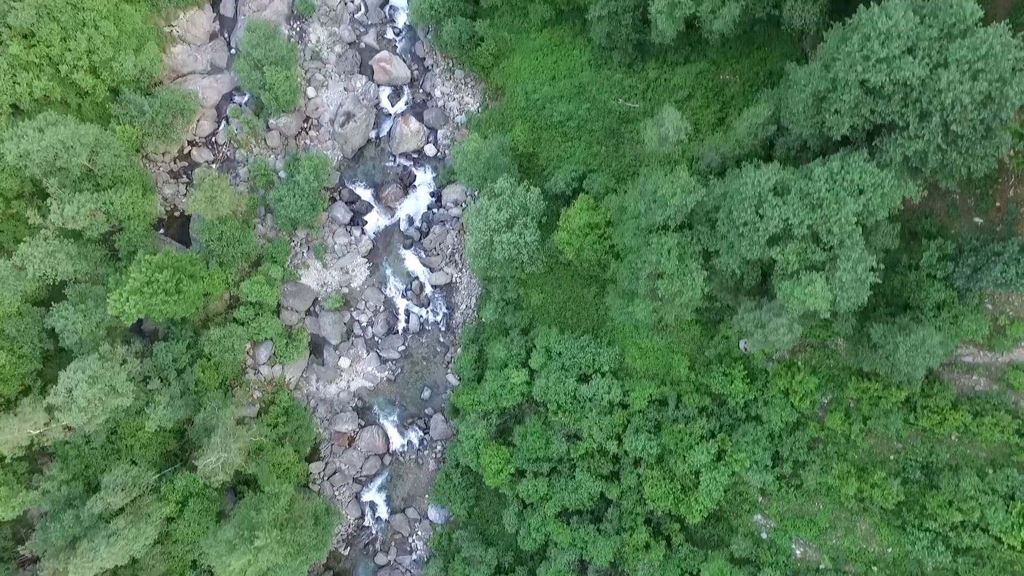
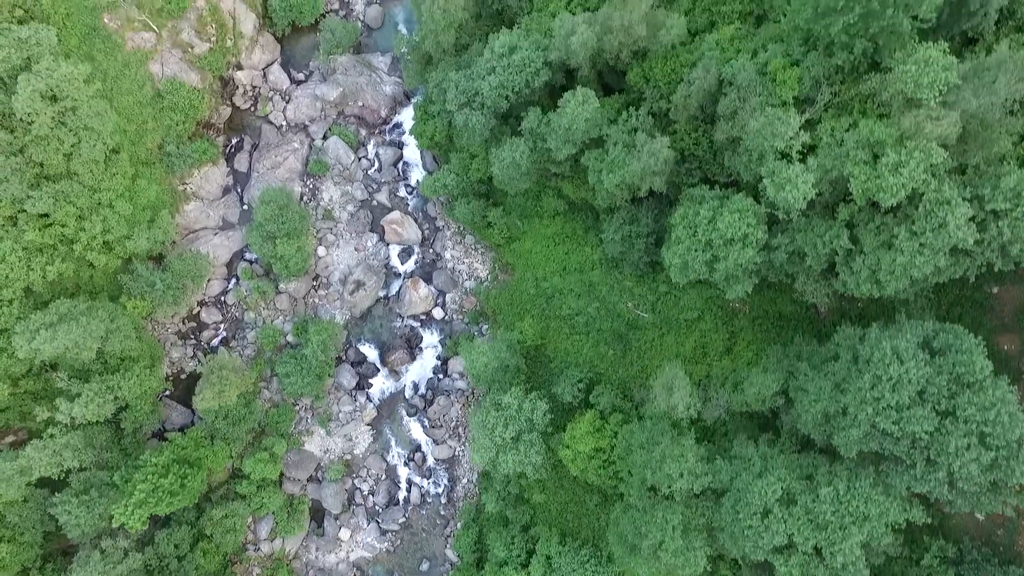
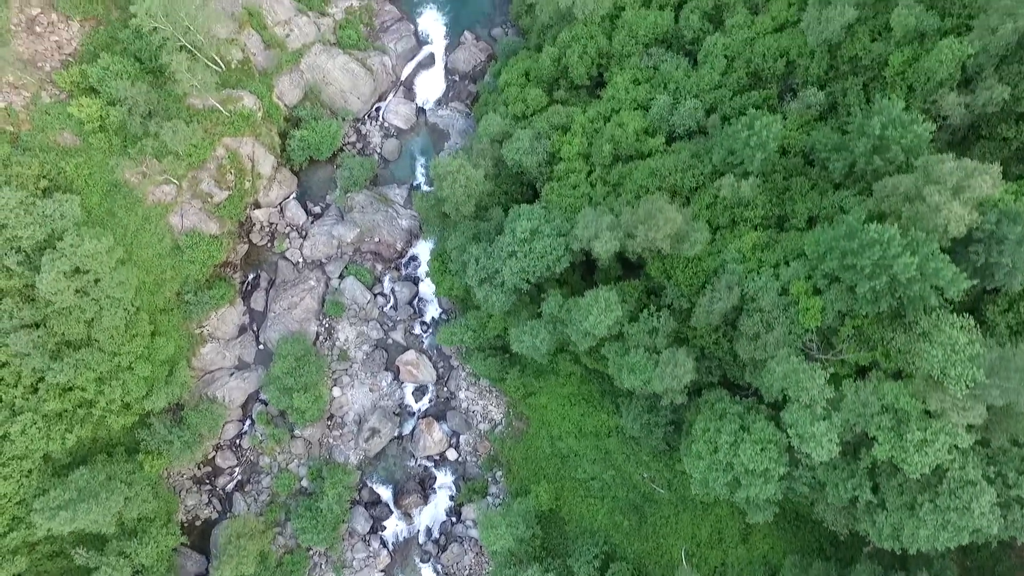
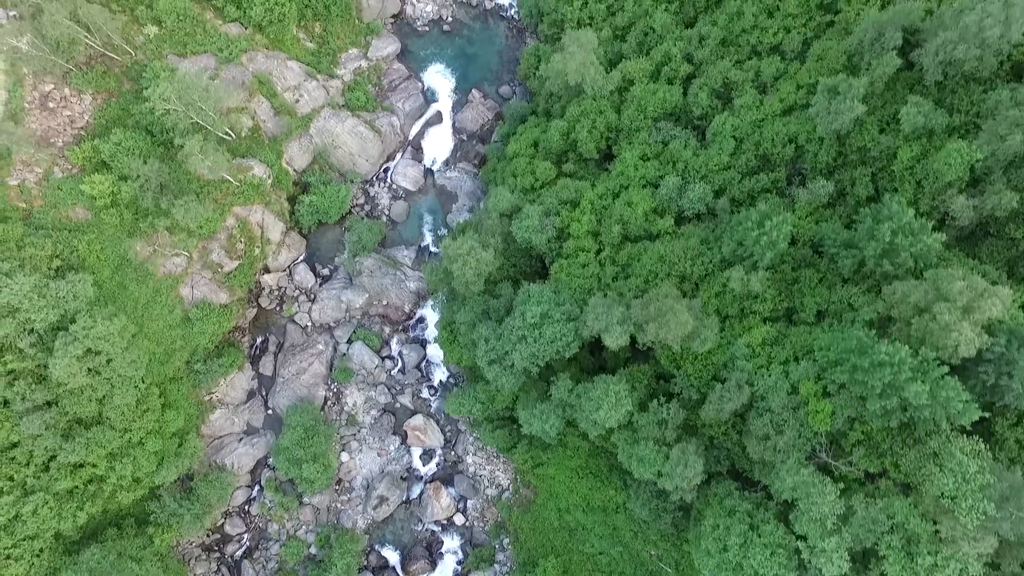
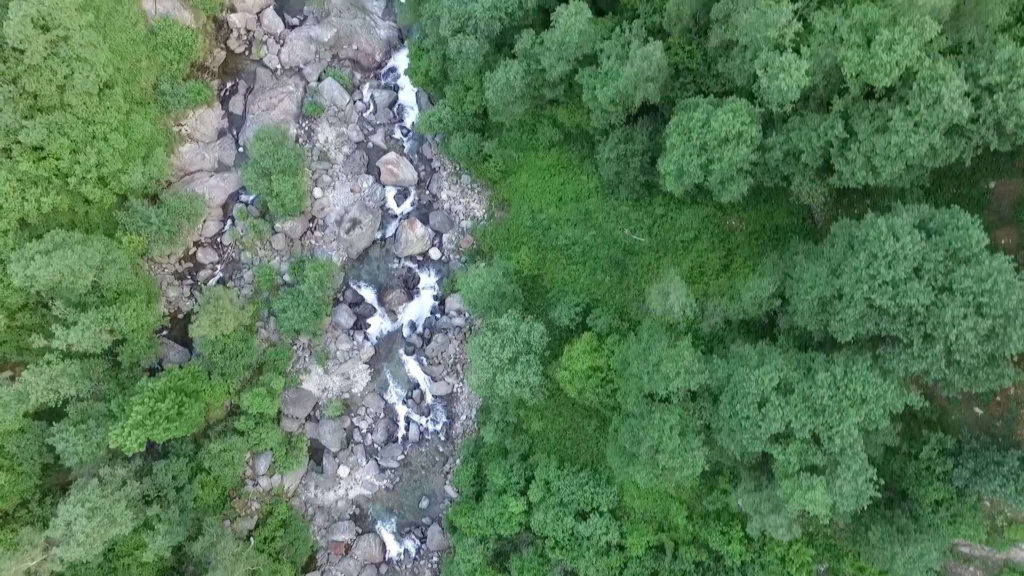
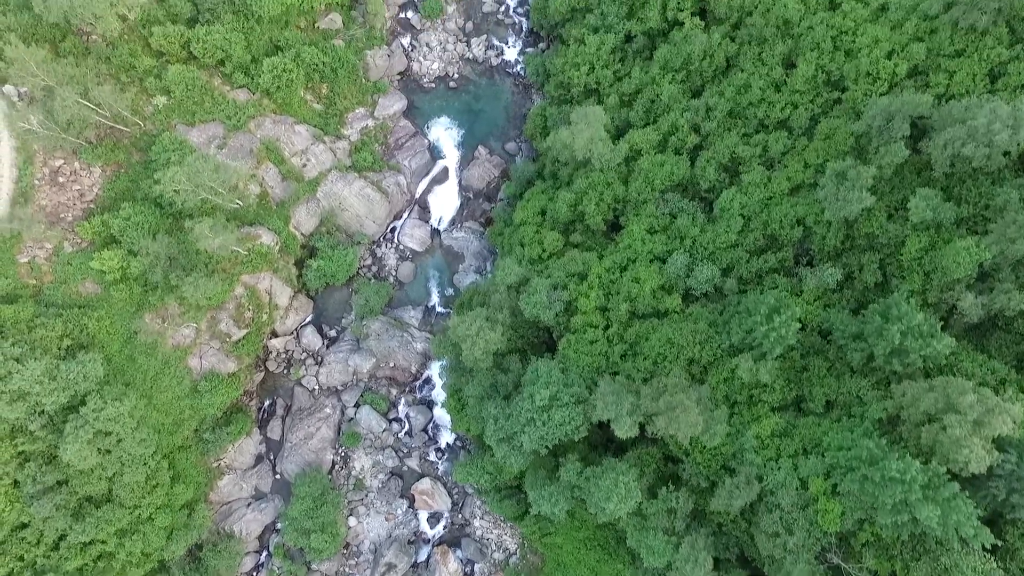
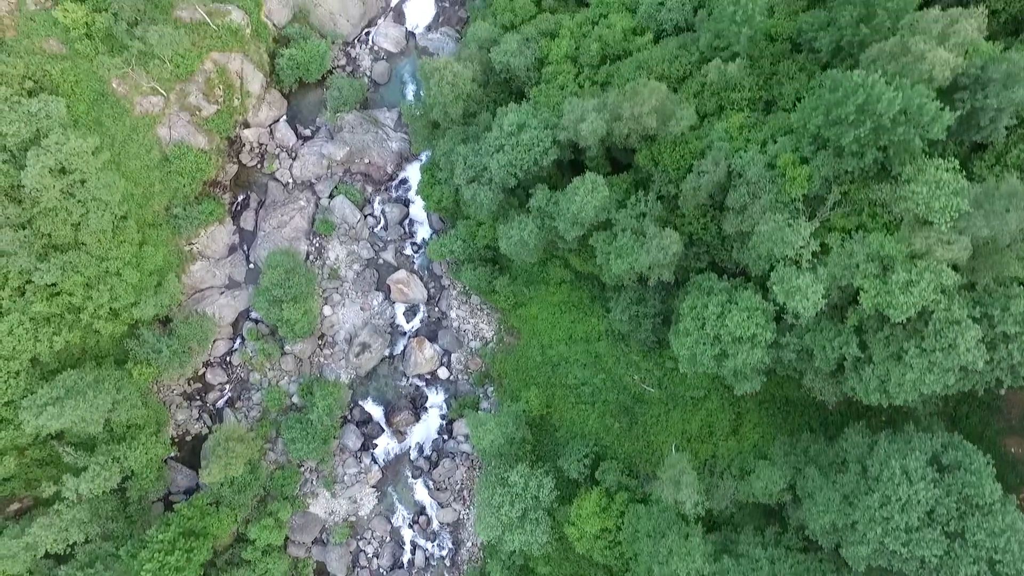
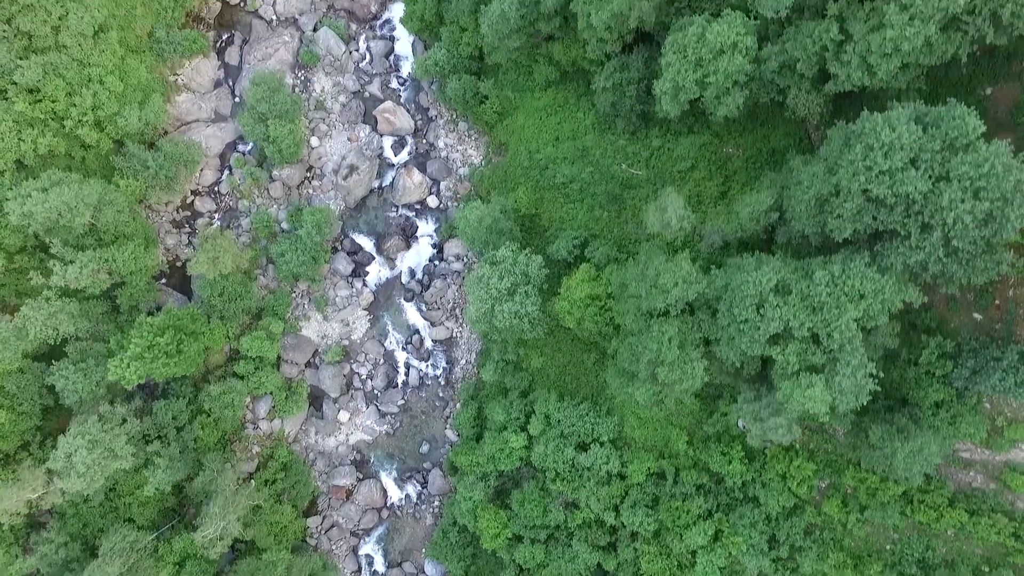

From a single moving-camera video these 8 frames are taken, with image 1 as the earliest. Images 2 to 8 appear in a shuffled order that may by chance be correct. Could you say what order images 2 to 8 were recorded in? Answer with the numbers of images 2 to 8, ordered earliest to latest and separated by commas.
8, 5, 2, 7, 3, 4, 6
